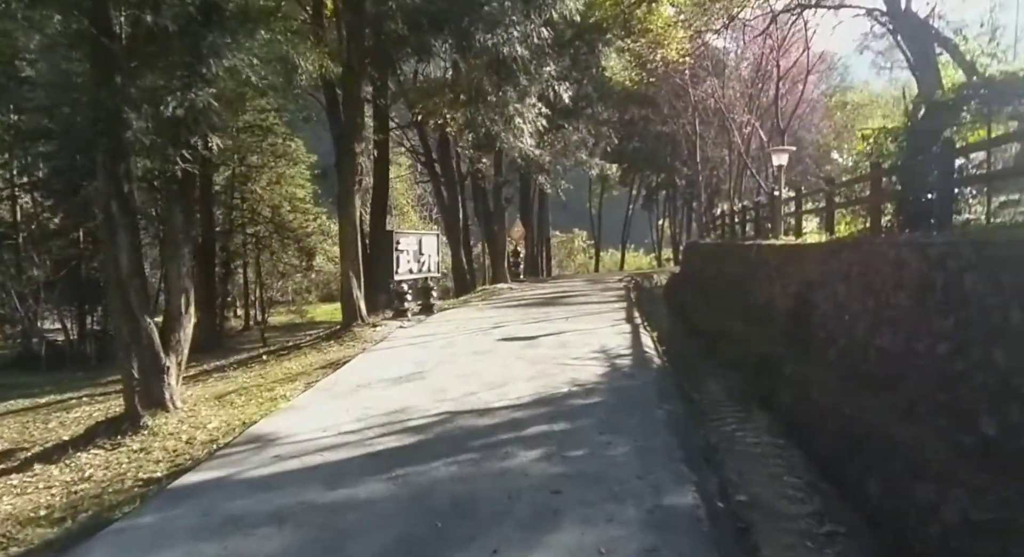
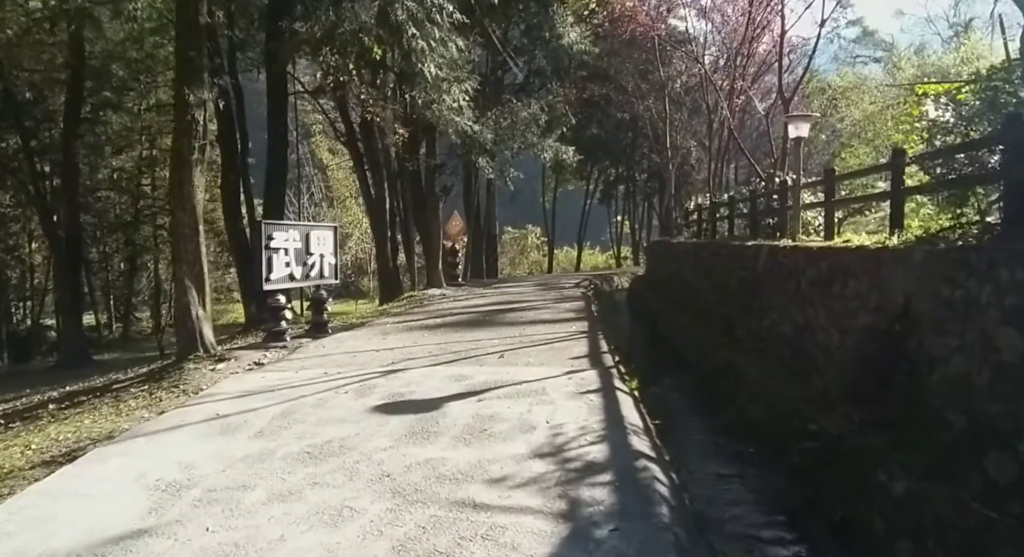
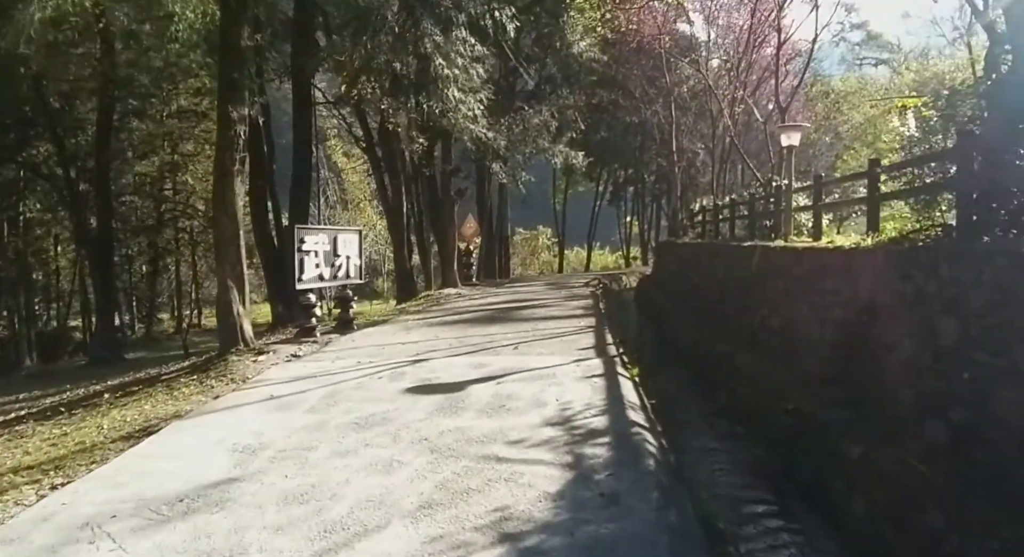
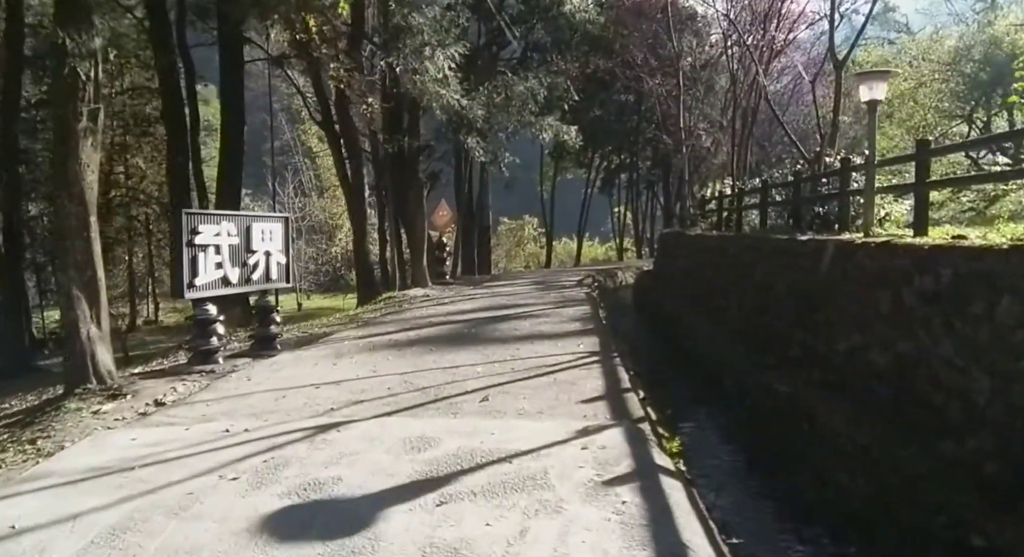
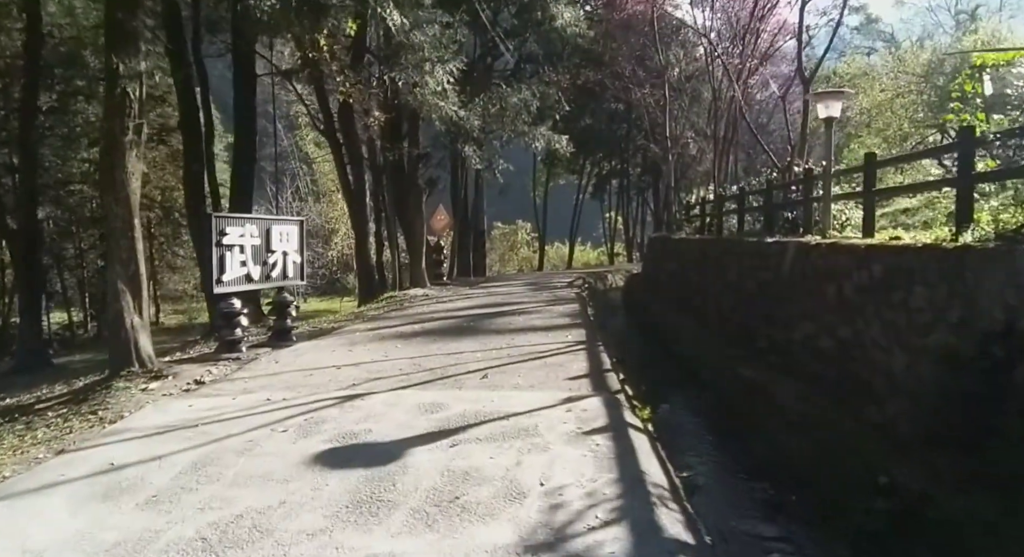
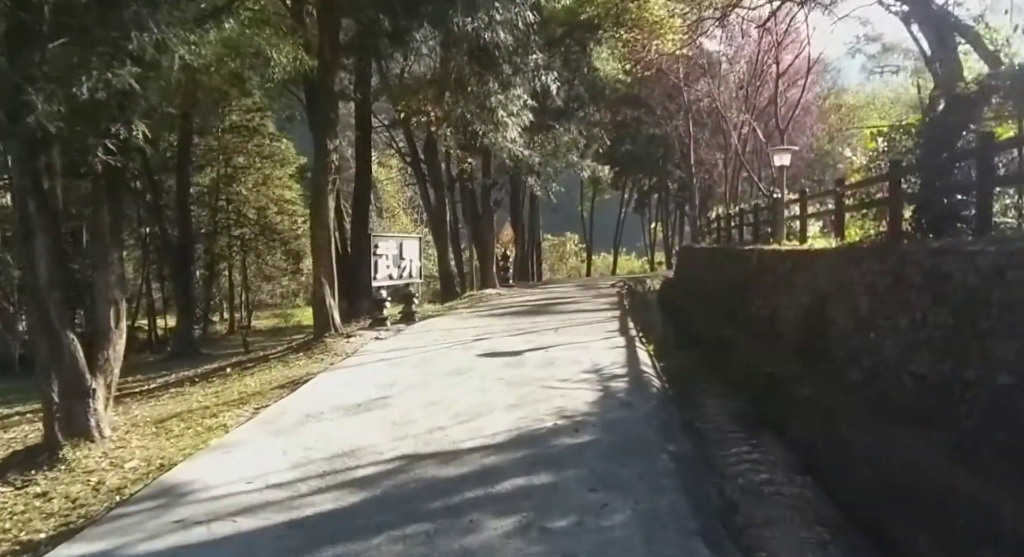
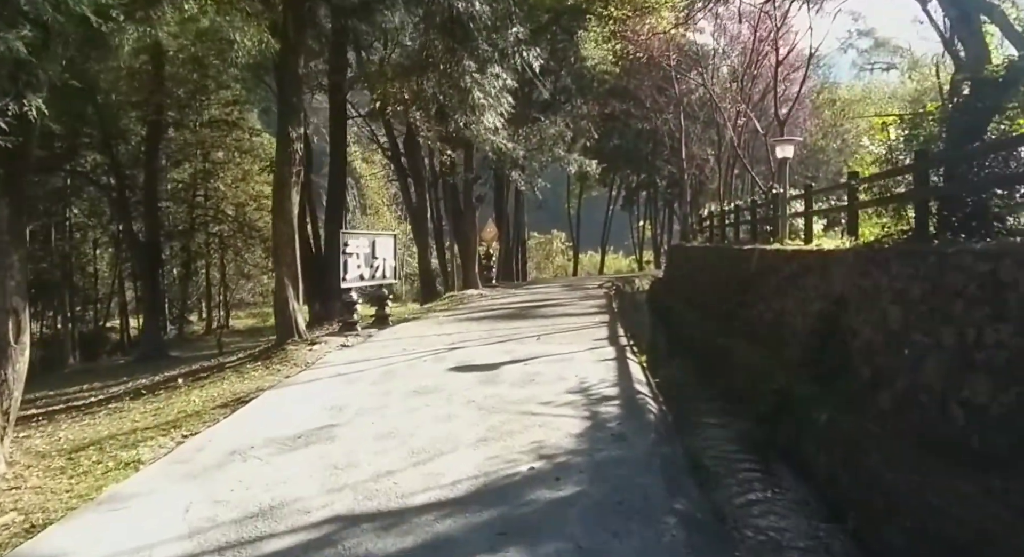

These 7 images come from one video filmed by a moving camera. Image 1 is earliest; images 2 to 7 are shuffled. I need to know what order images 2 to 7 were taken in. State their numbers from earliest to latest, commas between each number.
6, 7, 3, 2, 5, 4
